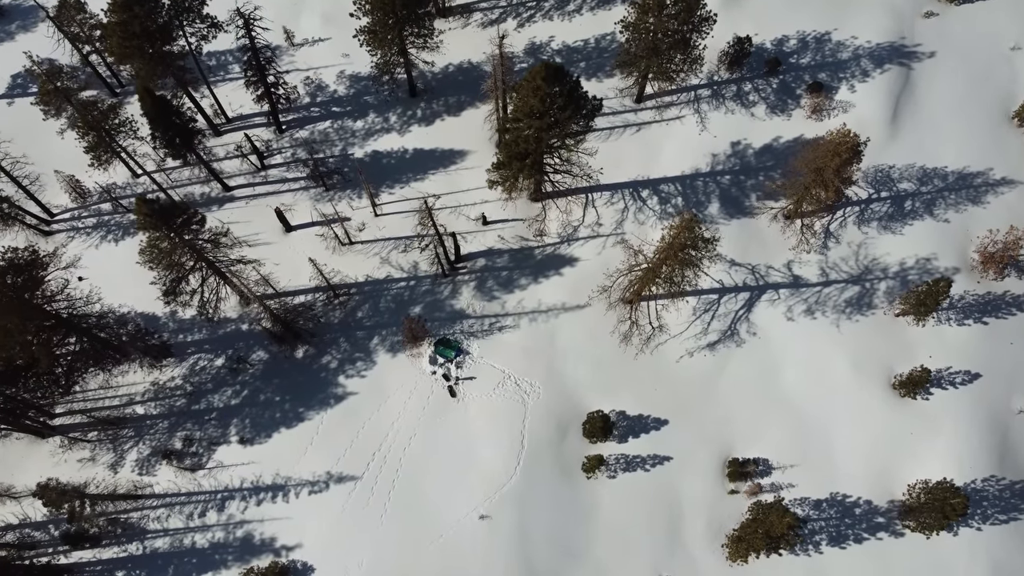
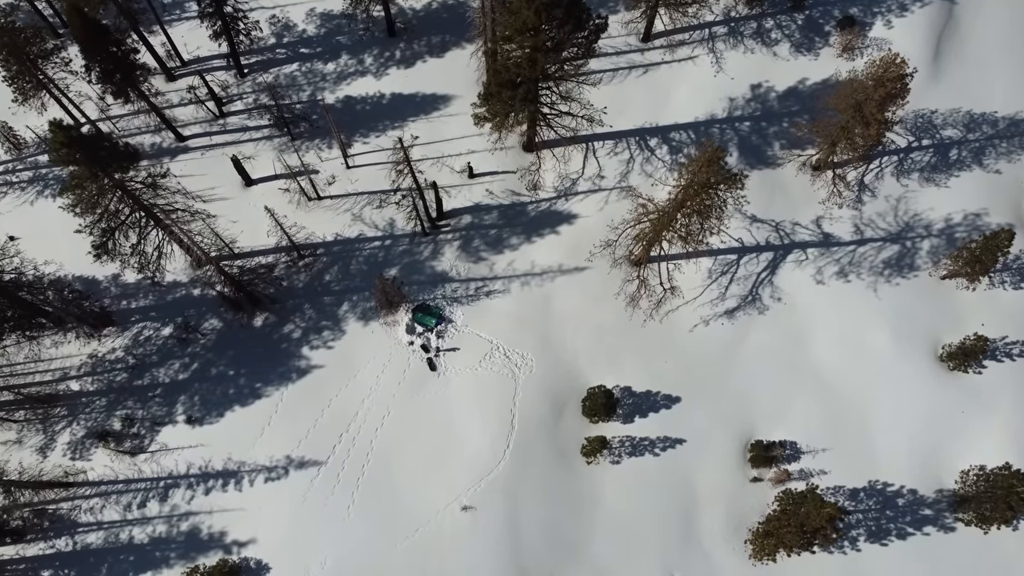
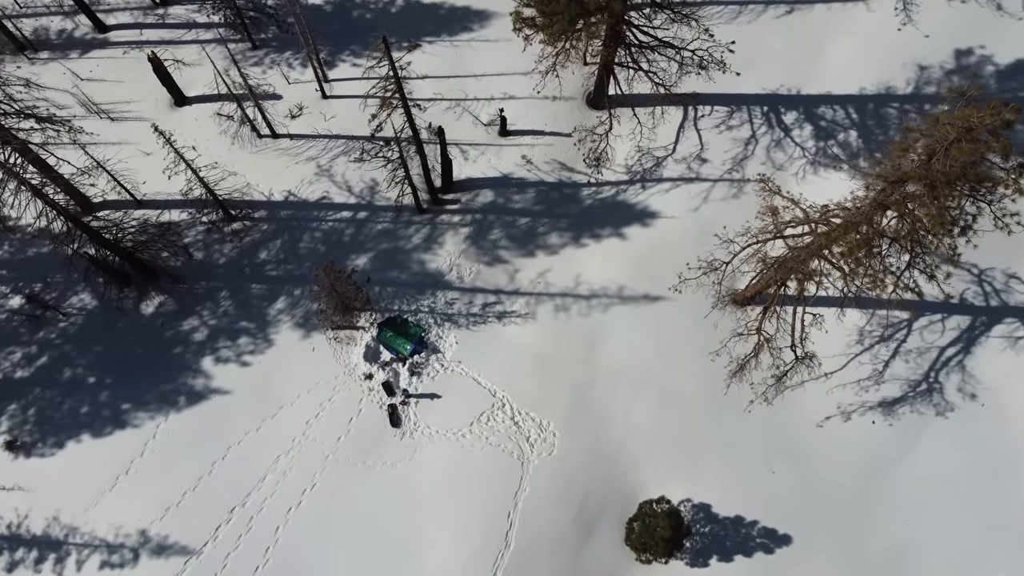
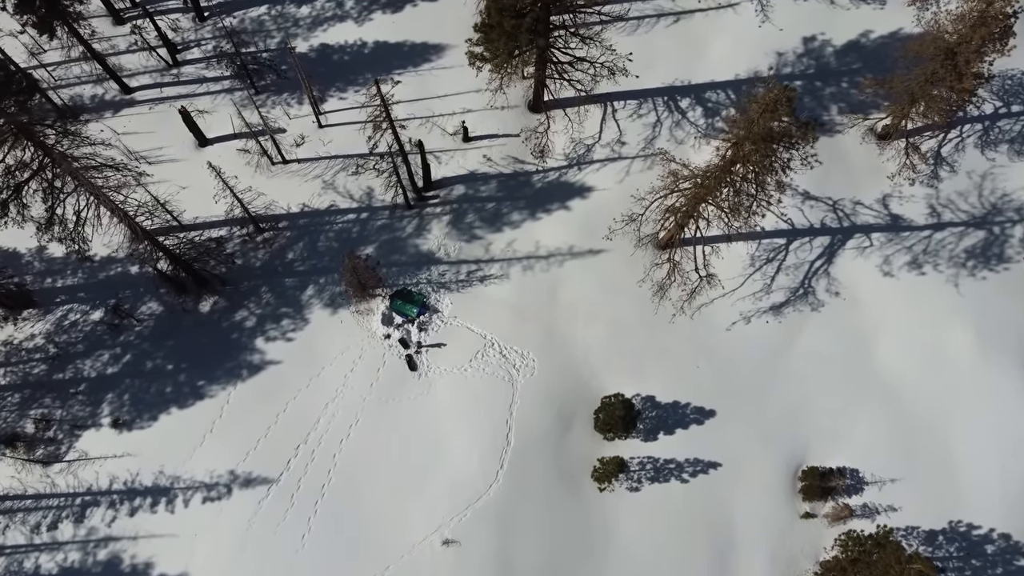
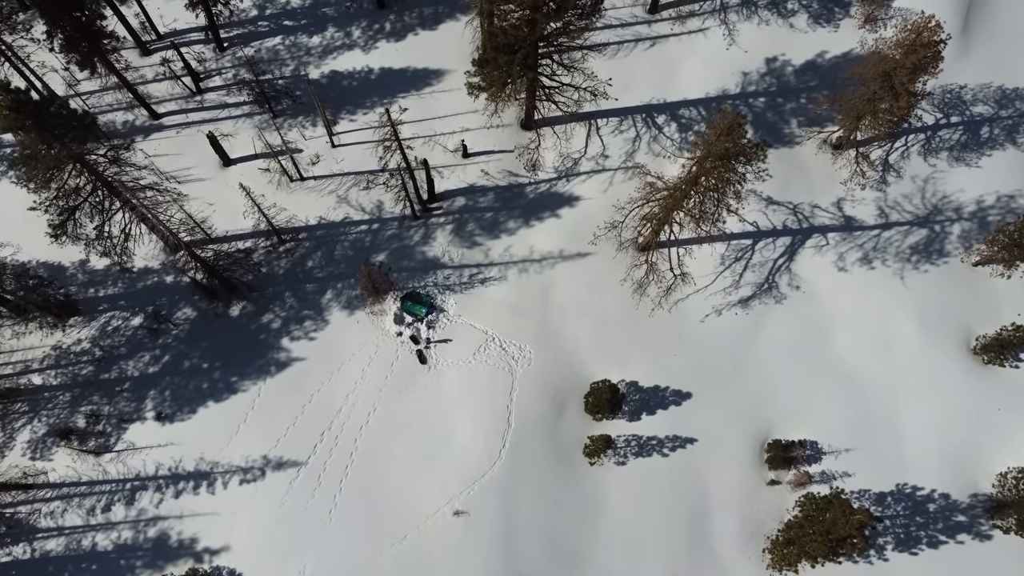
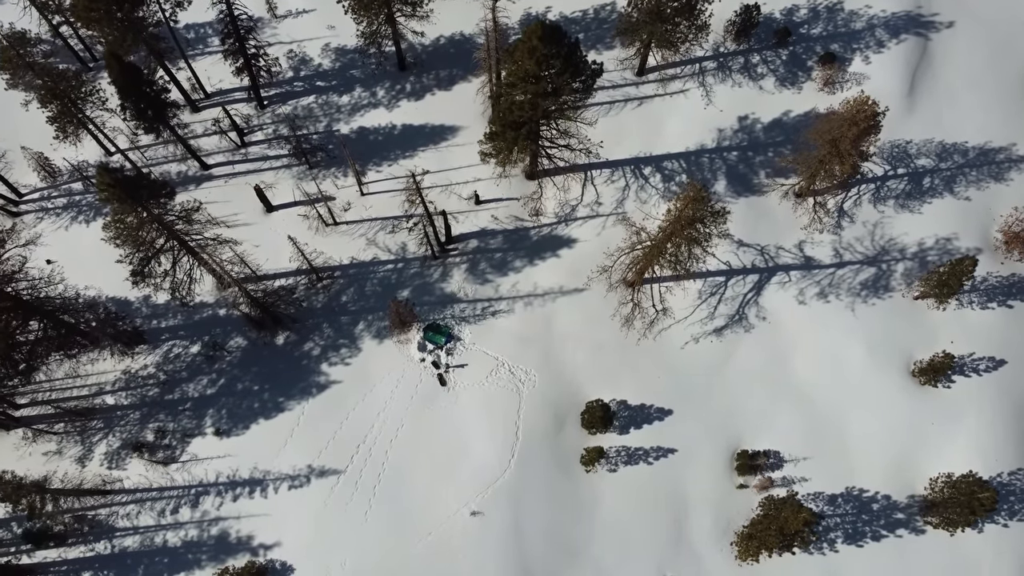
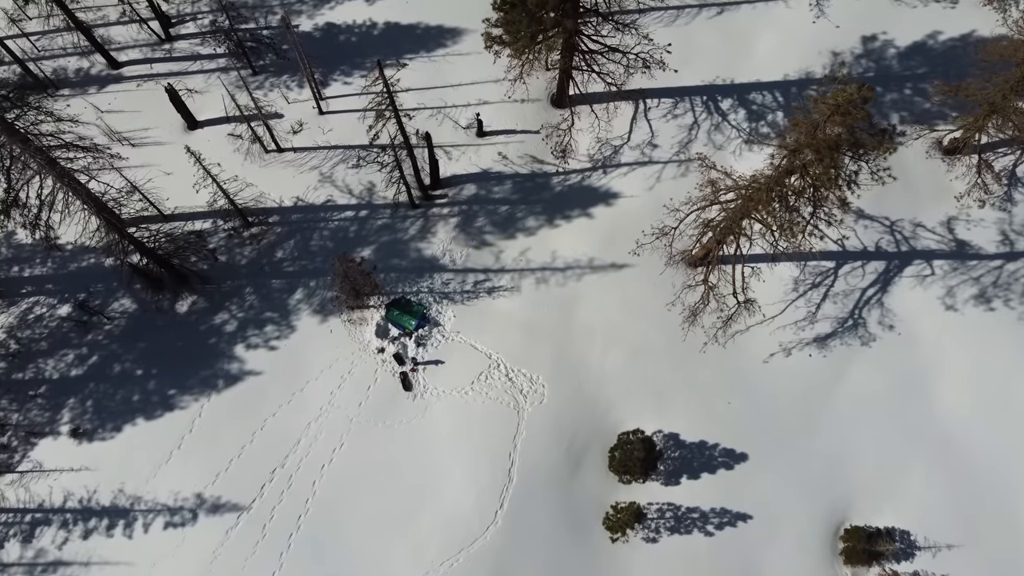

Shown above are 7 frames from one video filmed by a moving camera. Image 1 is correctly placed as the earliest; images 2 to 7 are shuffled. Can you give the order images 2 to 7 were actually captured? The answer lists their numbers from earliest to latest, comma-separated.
6, 2, 5, 4, 7, 3
